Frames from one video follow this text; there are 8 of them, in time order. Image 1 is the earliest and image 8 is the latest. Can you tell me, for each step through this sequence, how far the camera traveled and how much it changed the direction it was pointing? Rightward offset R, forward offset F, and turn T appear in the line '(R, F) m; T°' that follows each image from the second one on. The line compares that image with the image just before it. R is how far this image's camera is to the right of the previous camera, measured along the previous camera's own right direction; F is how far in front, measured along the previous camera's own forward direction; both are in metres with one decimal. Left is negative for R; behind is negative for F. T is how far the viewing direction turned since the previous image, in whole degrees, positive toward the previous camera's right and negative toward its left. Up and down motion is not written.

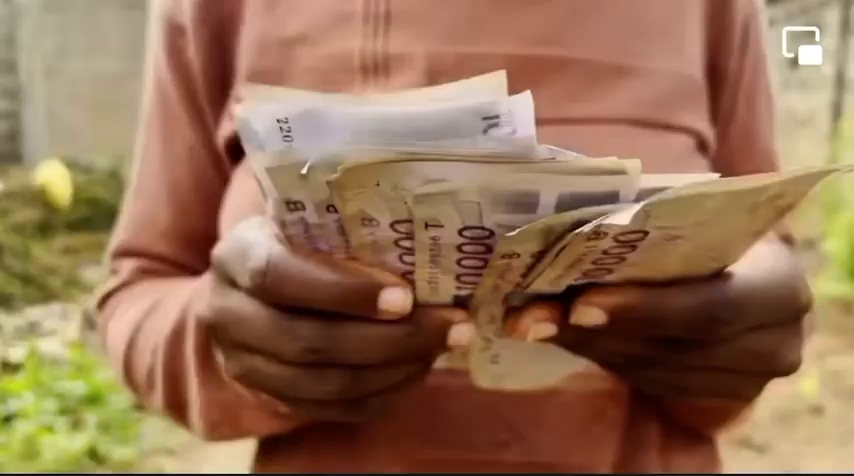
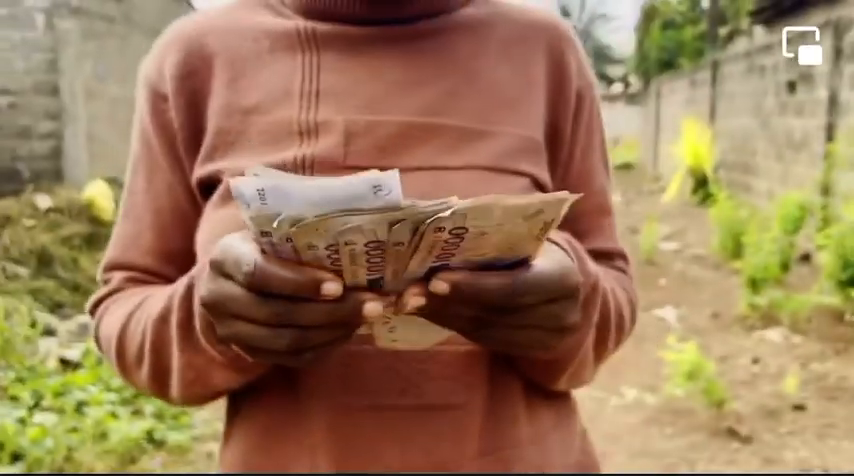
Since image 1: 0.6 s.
(0.0, -0.3) m; -1°
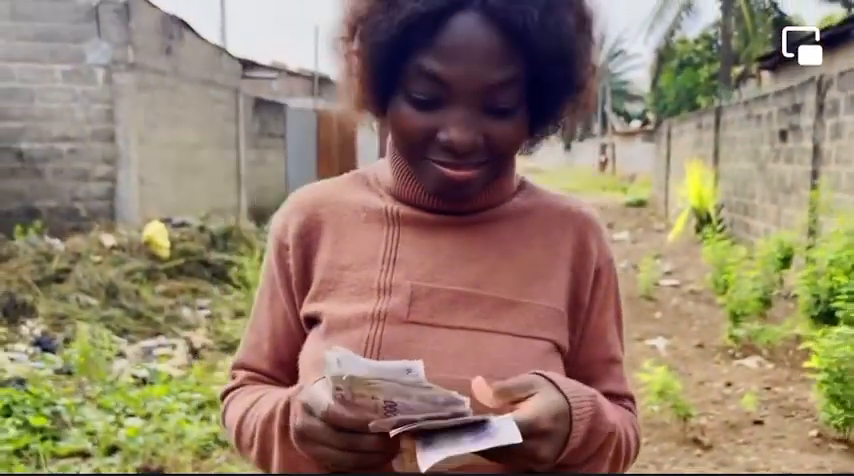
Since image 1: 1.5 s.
(0.0, -0.7) m; -2°
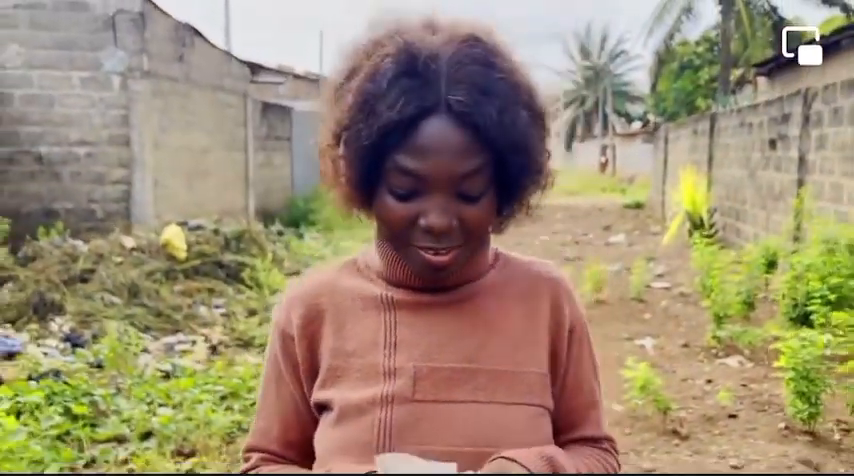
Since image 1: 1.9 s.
(0.0, -0.4) m; 0°
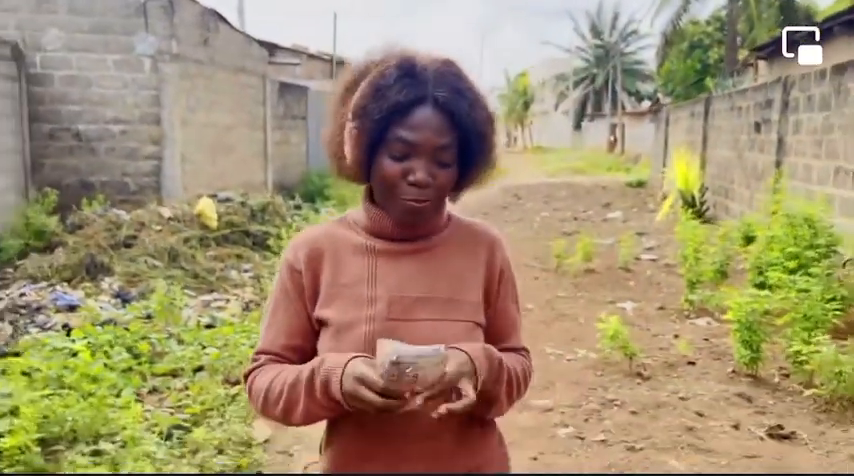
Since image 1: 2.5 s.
(0.0, -0.7) m; -1°
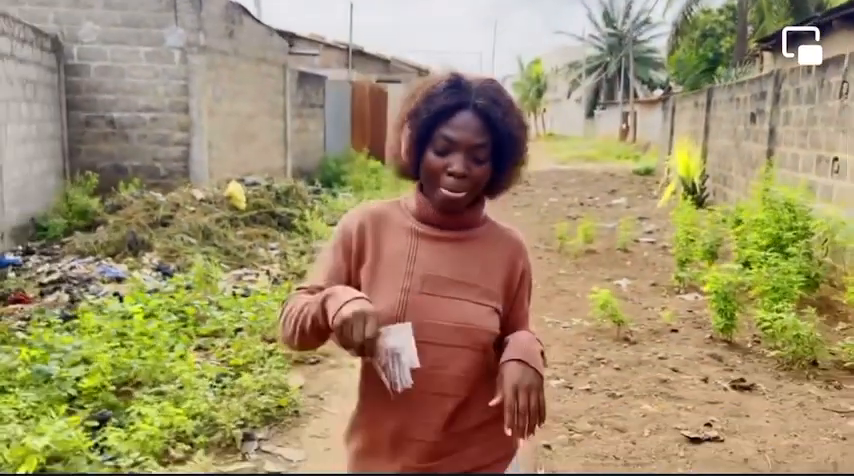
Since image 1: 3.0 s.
(0.0, -0.6) m; -1°
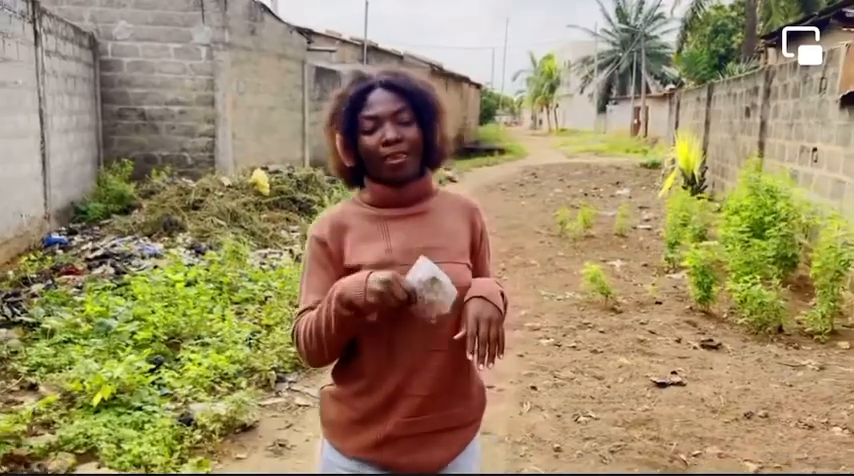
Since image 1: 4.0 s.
(0.0, -0.6) m; -1°
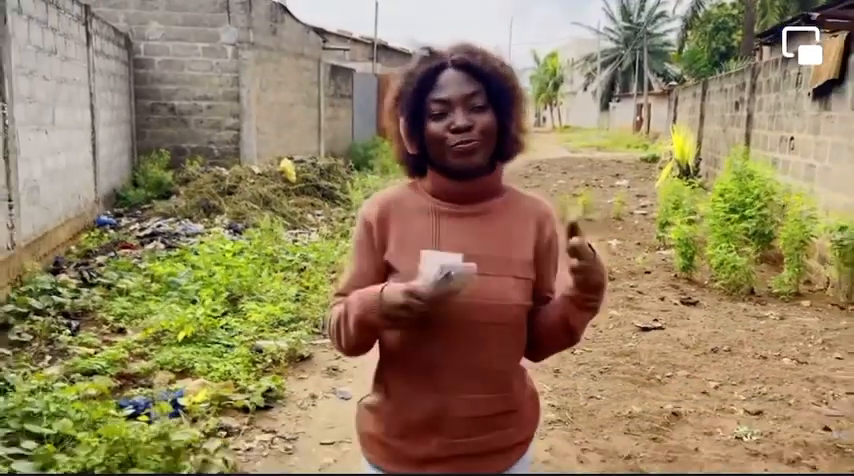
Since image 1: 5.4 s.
(-0.1, -0.8) m; 0°
